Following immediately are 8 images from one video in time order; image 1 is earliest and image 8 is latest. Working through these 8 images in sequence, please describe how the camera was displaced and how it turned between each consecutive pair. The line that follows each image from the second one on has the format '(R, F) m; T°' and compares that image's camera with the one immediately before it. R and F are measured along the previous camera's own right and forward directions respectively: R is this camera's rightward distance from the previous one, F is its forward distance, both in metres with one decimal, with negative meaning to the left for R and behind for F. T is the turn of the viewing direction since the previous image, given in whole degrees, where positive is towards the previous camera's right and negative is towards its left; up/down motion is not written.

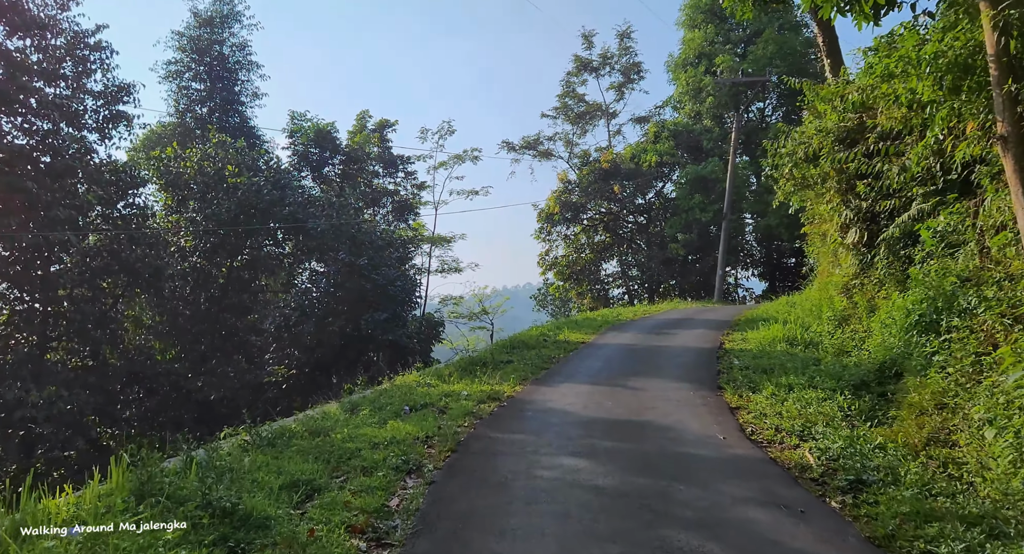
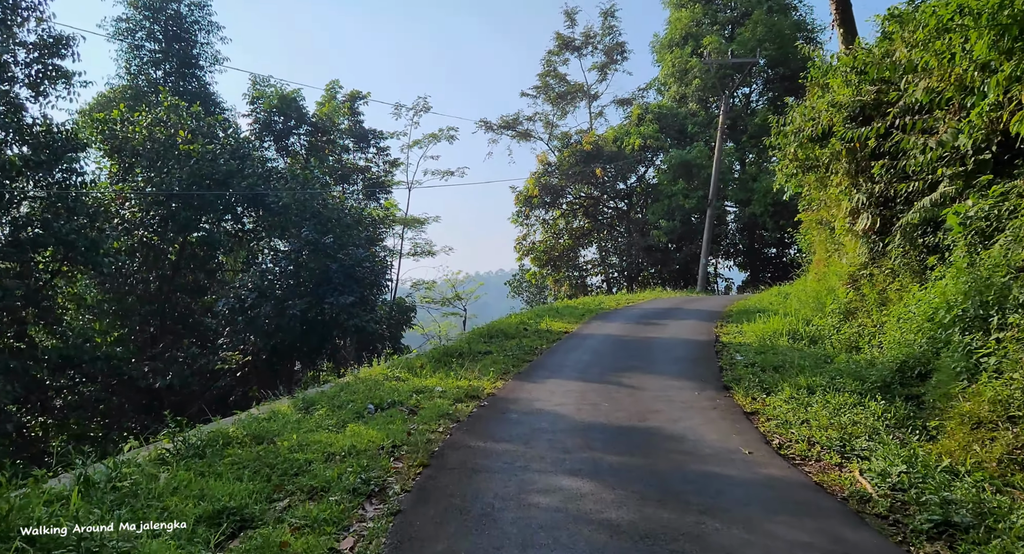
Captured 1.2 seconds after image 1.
(-0.1, +1.1) m; +2°
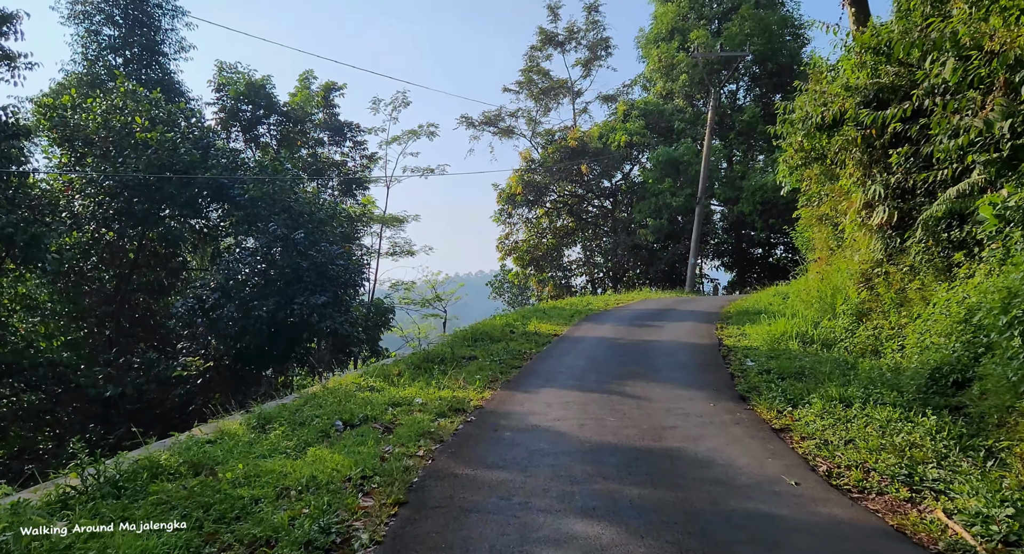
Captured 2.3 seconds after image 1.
(-0.1, +1.0) m; +1°
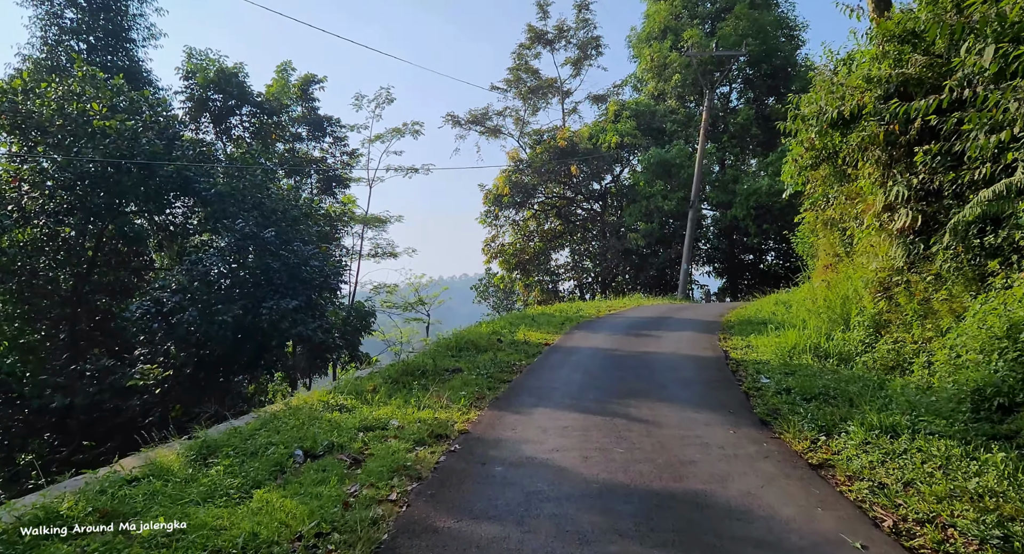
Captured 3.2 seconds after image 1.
(-0.1, +0.9) m; +1°
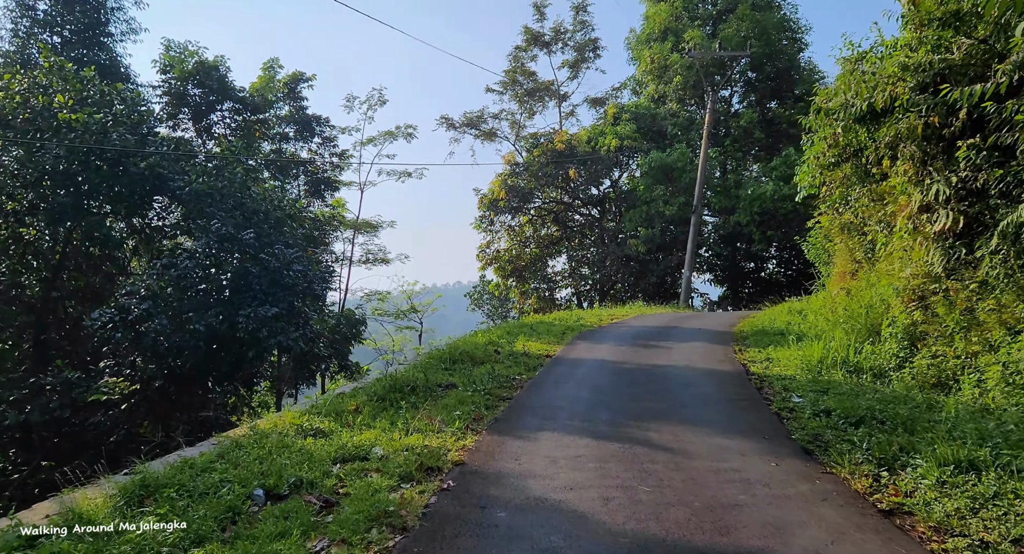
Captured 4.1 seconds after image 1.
(-0.1, +0.9) m; 0°
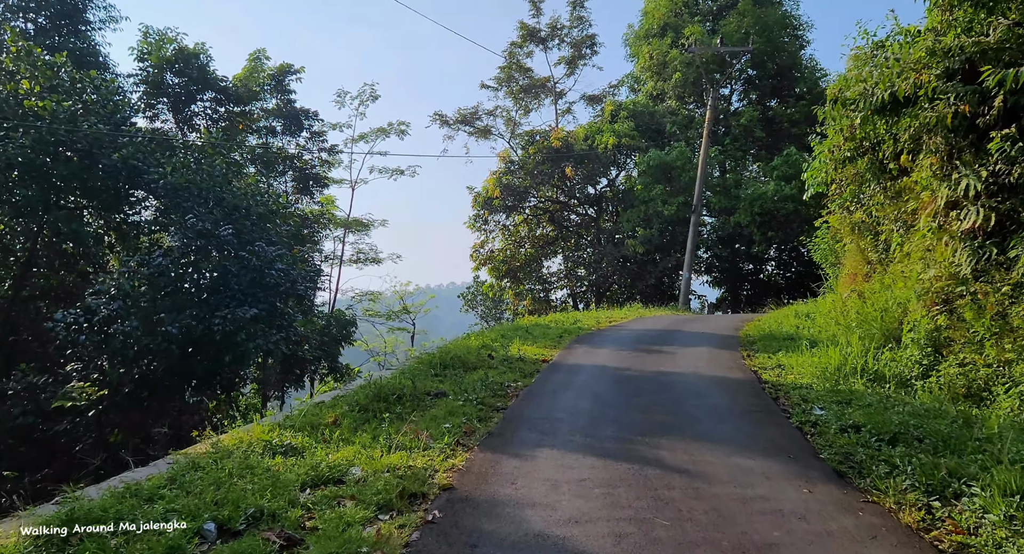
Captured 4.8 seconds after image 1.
(0.0, +0.6) m; 0°
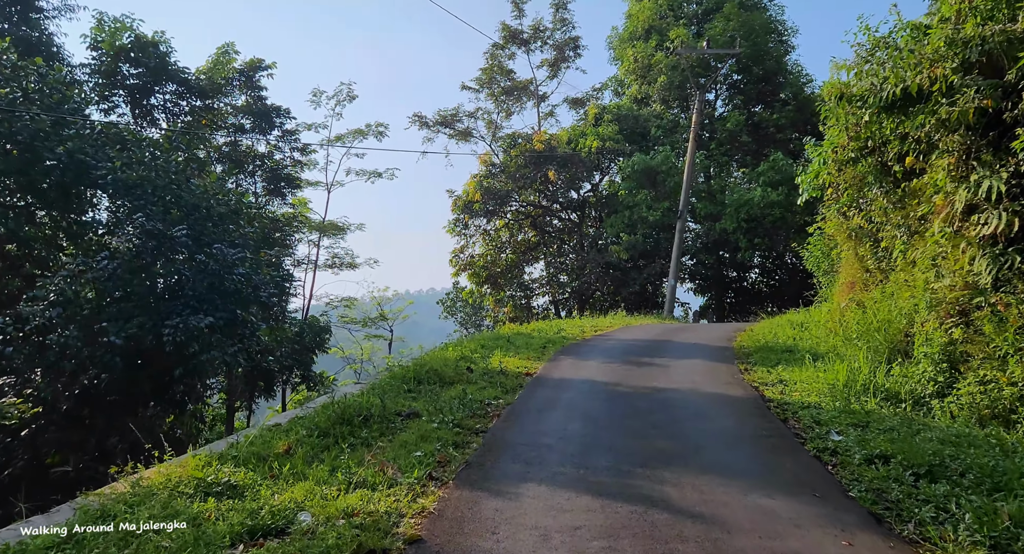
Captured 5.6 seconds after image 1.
(0.0, +0.8) m; +1°
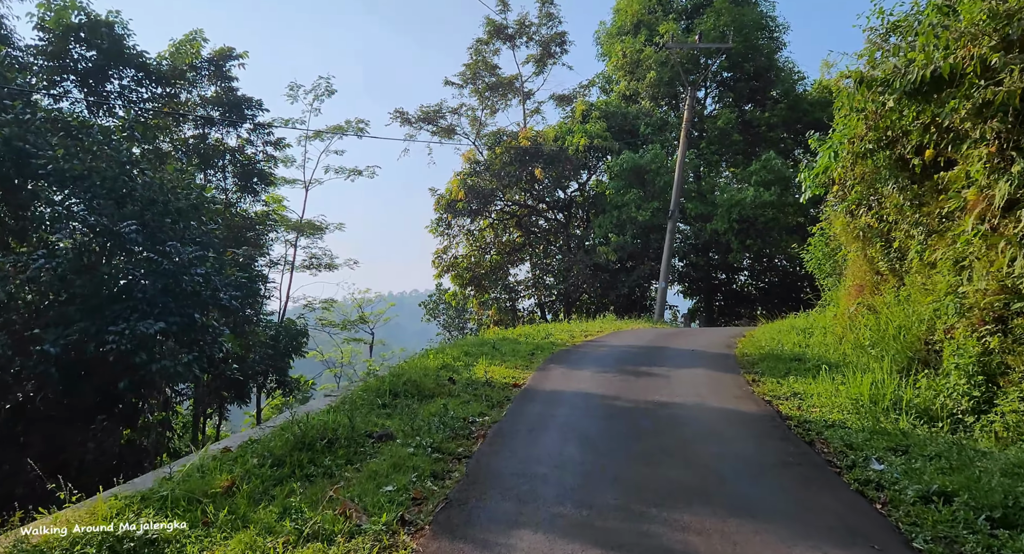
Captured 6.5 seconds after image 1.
(0.0, +0.9) m; +1°
